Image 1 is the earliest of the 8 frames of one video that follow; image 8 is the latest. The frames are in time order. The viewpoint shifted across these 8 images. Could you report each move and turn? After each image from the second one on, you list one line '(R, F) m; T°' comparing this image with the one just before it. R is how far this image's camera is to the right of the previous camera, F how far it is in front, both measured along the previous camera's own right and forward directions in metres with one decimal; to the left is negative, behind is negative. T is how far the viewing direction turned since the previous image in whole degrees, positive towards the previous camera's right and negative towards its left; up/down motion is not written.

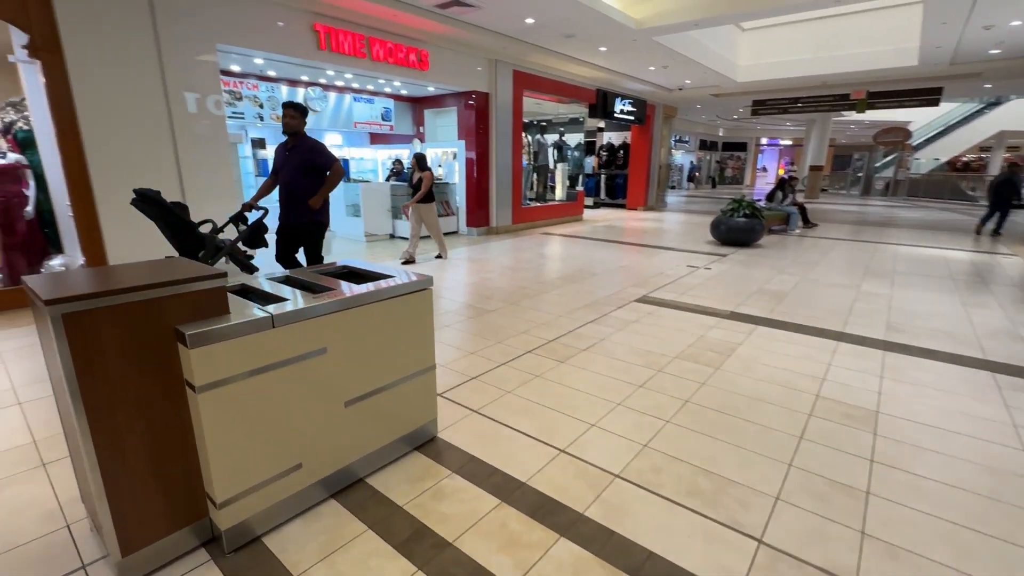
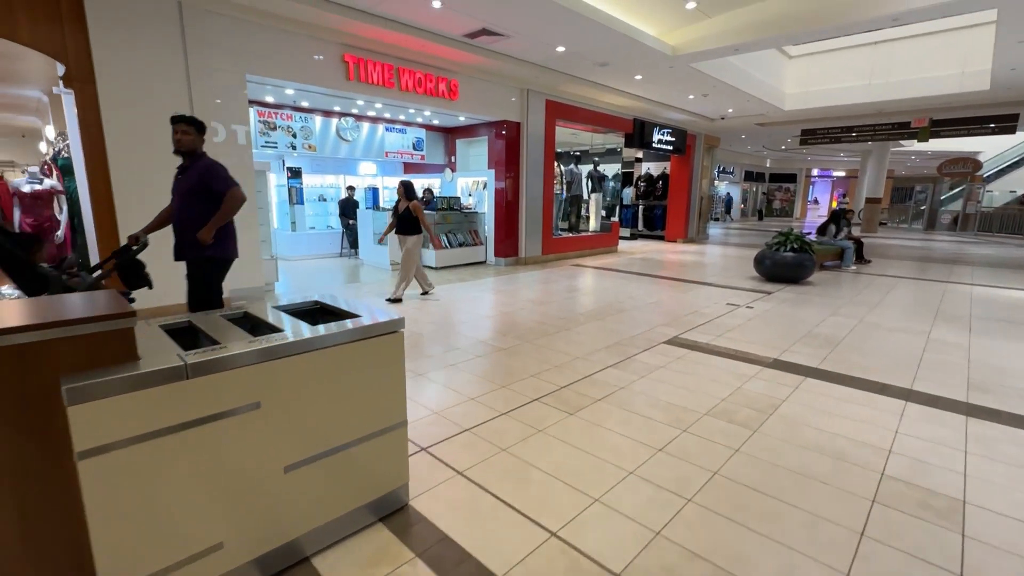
(+0.2, +0.3) m; -5°
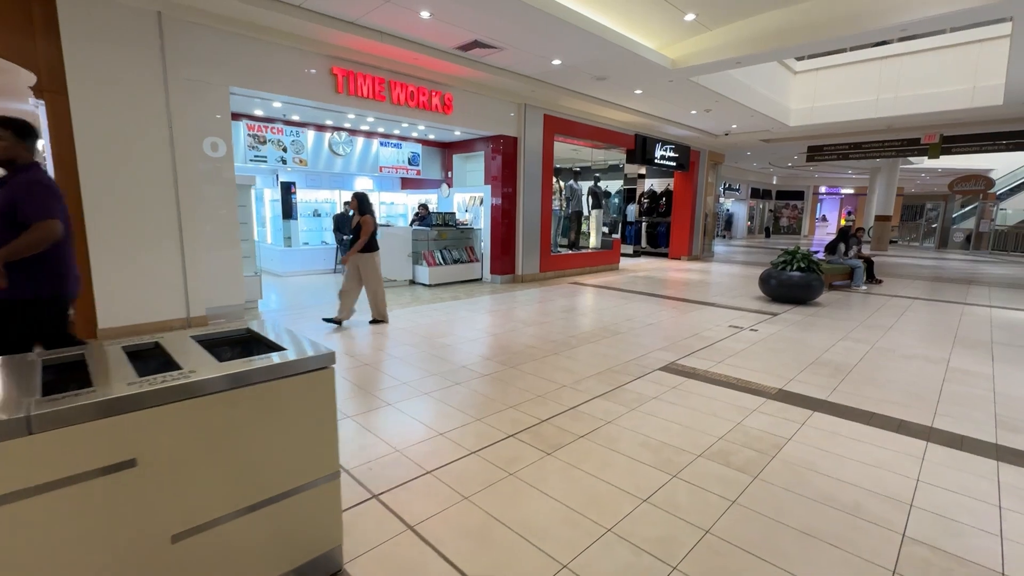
(+0.2, +0.3) m; -1°
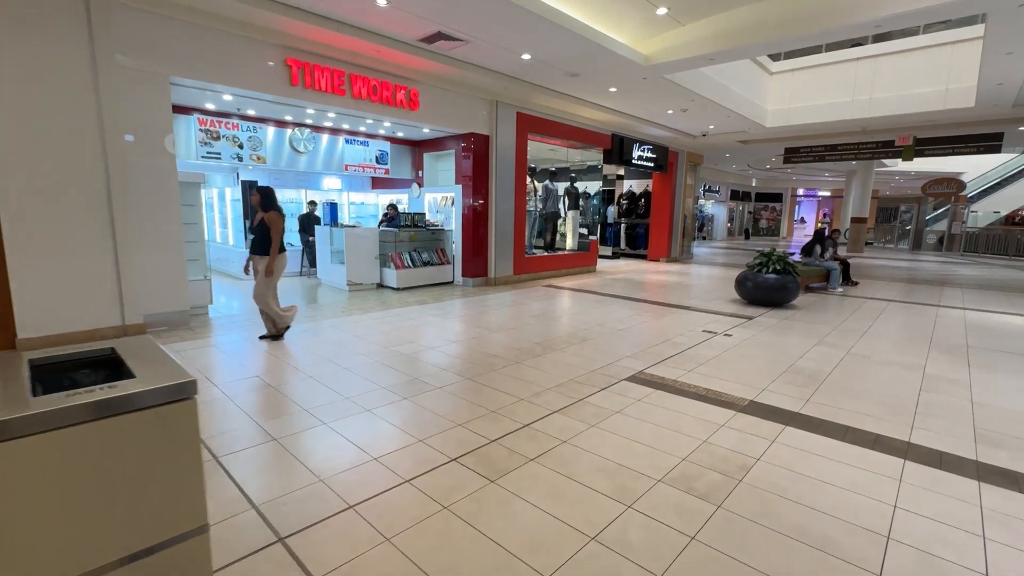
(+0.2, +0.3) m; +2°
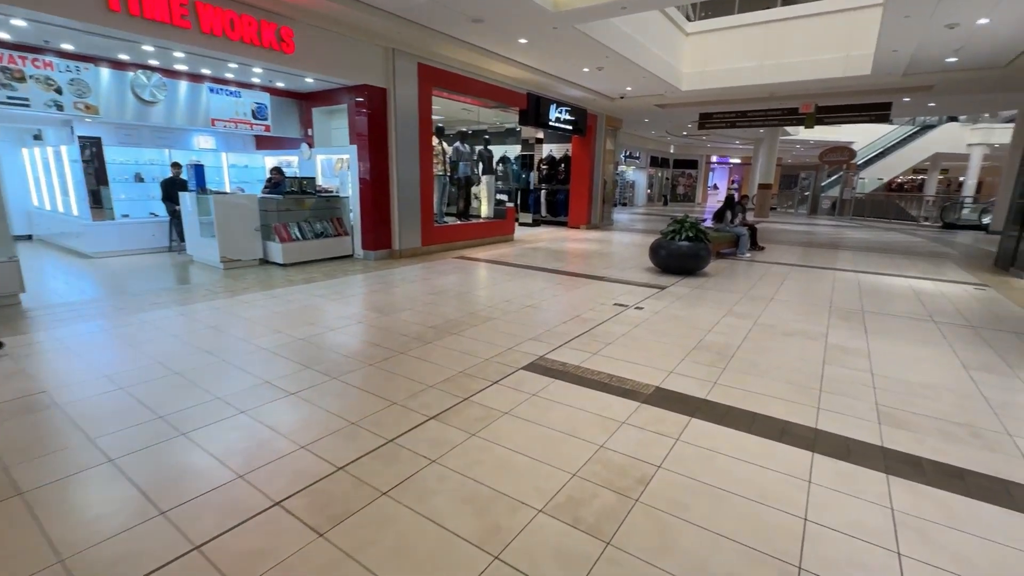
(+0.4, +0.5) m; +8°
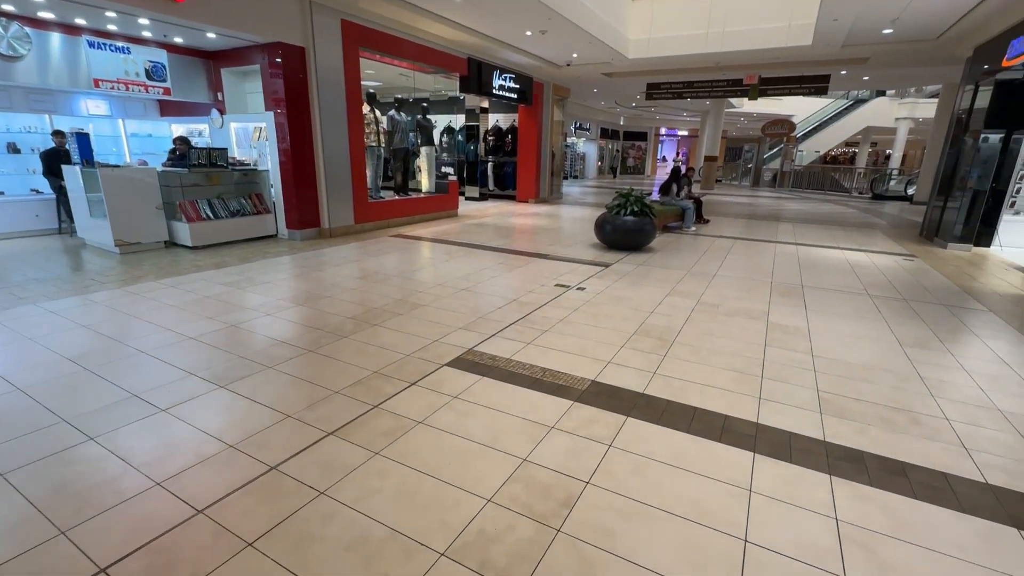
(+0.2, +0.3) m; +5°
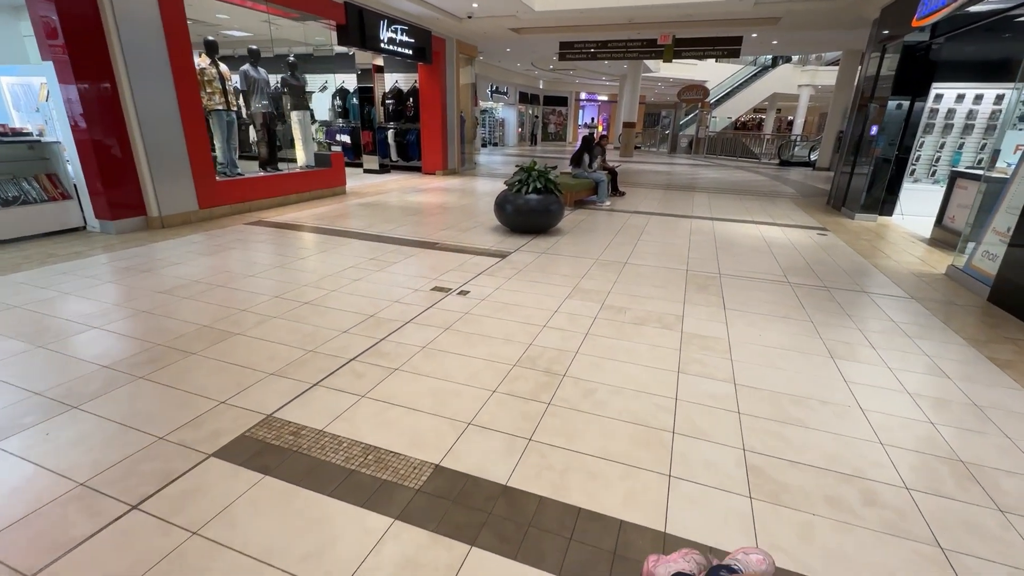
(+0.5, +0.9) m; +8°
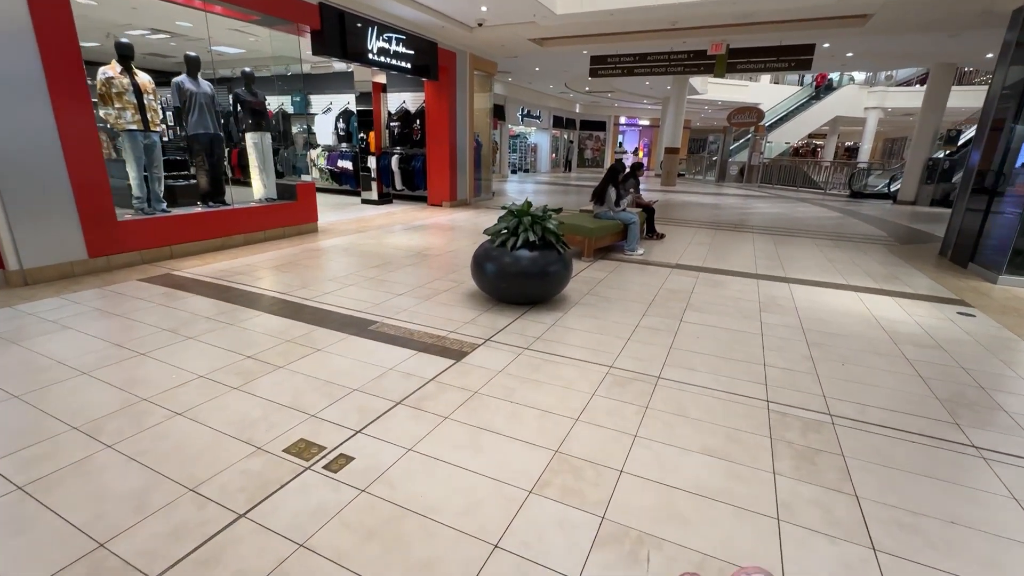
(+0.5, +1.8) m; -5°
